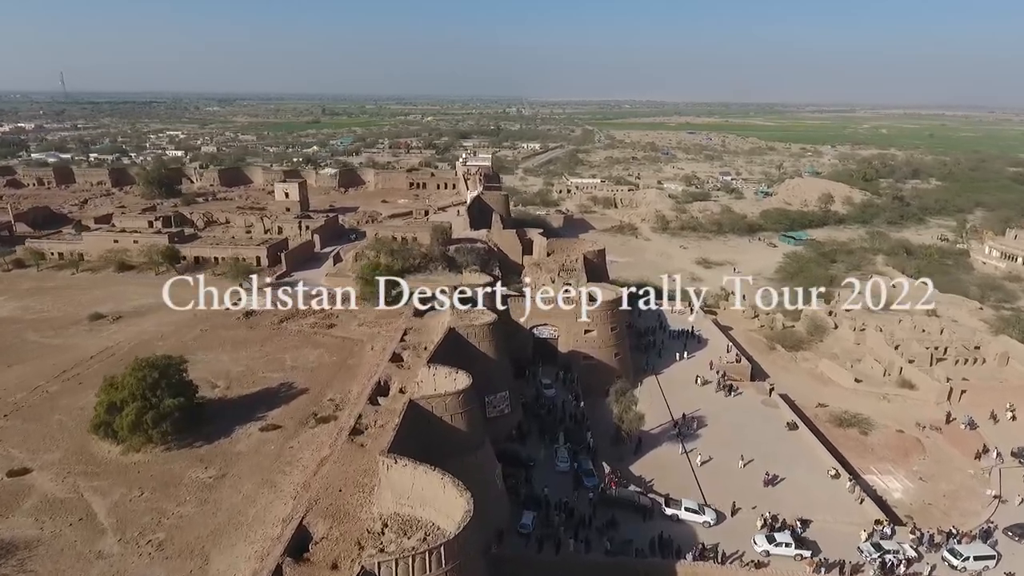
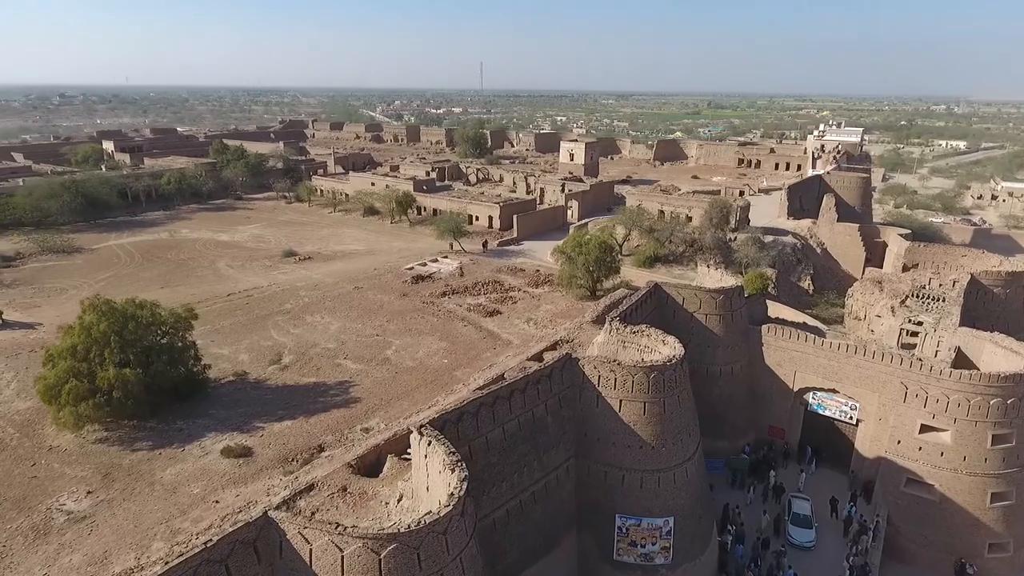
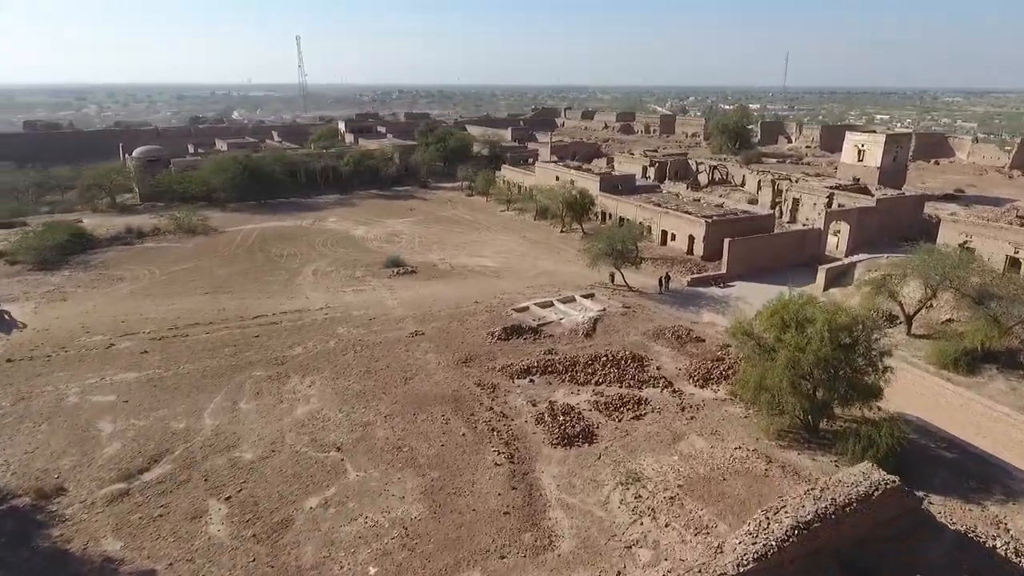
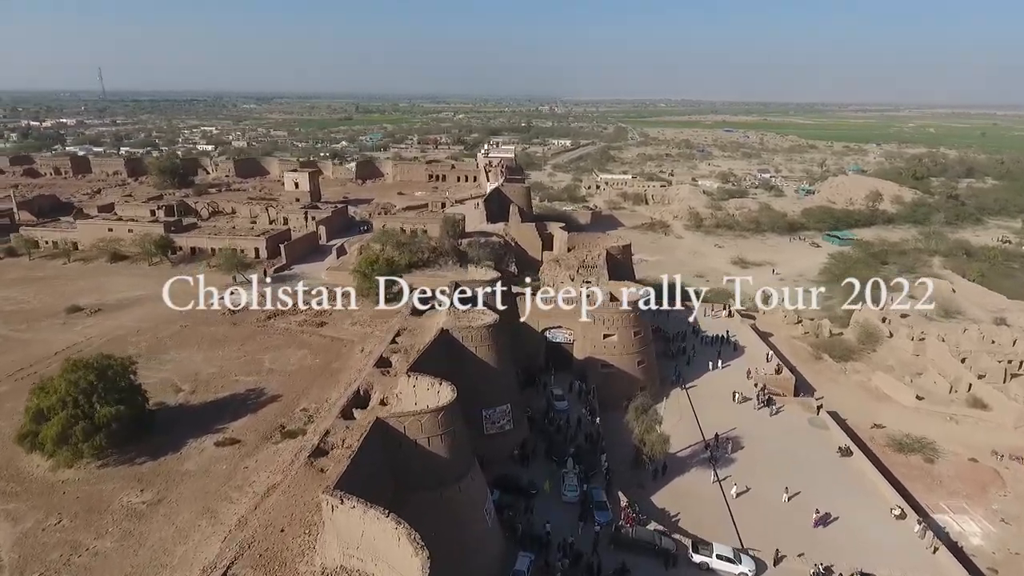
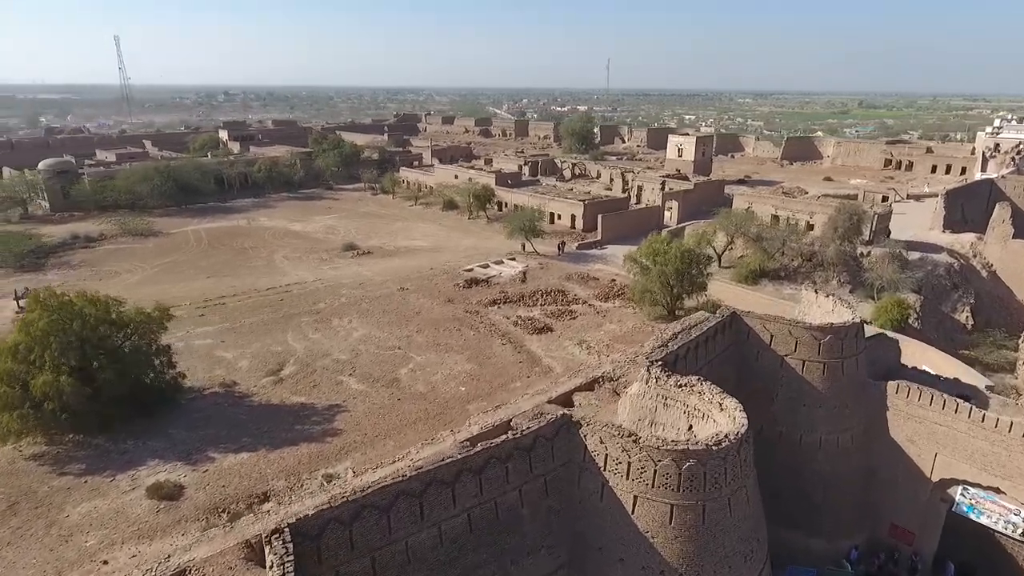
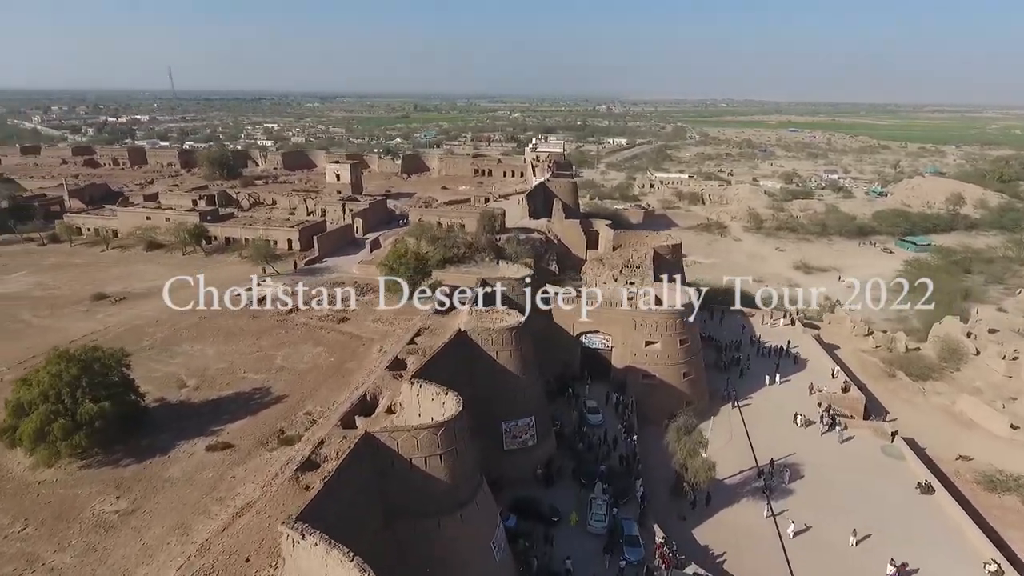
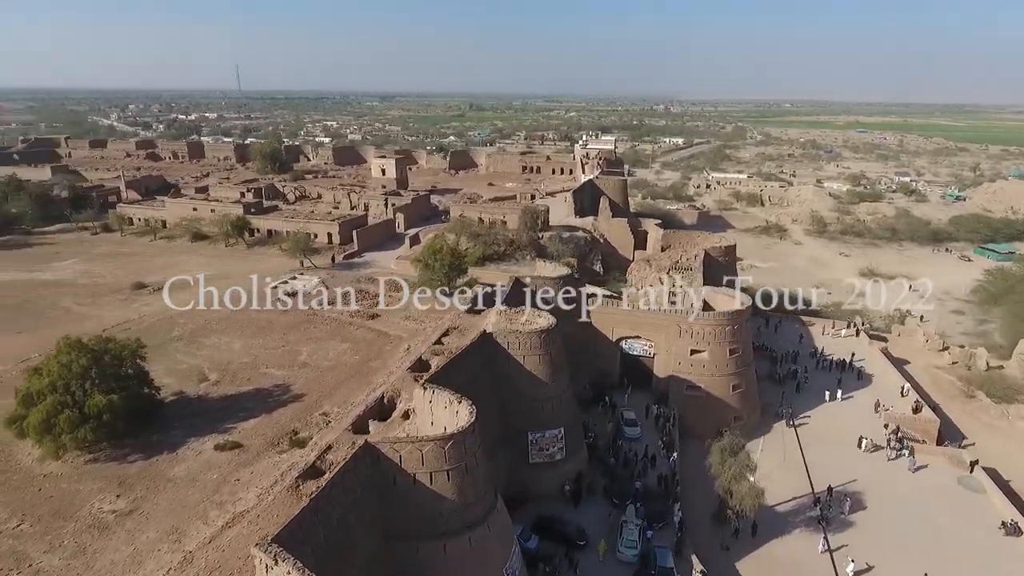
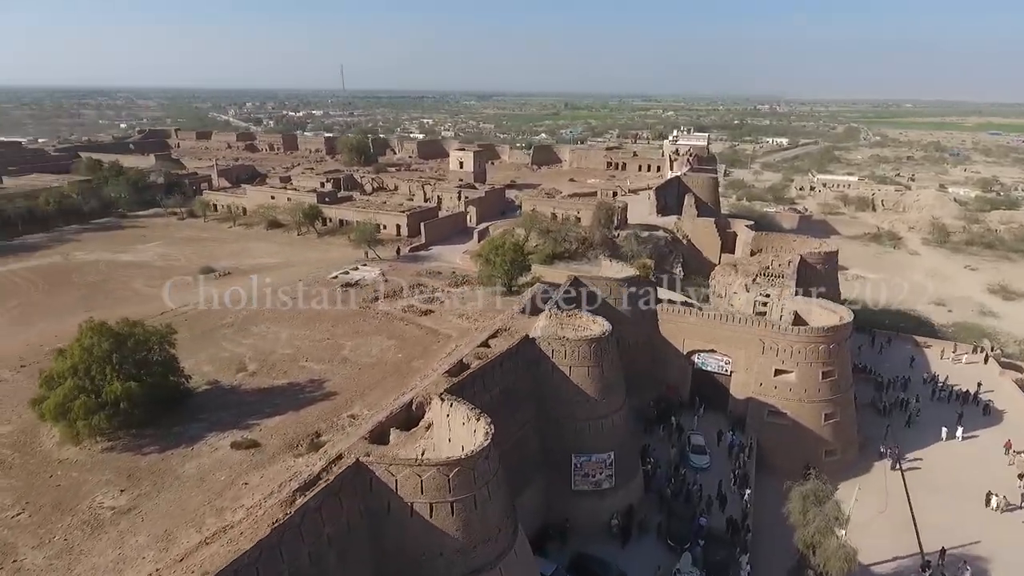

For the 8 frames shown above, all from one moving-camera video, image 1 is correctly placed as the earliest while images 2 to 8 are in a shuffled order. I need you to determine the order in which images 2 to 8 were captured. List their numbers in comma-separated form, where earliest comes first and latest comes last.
4, 6, 7, 8, 2, 5, 3
